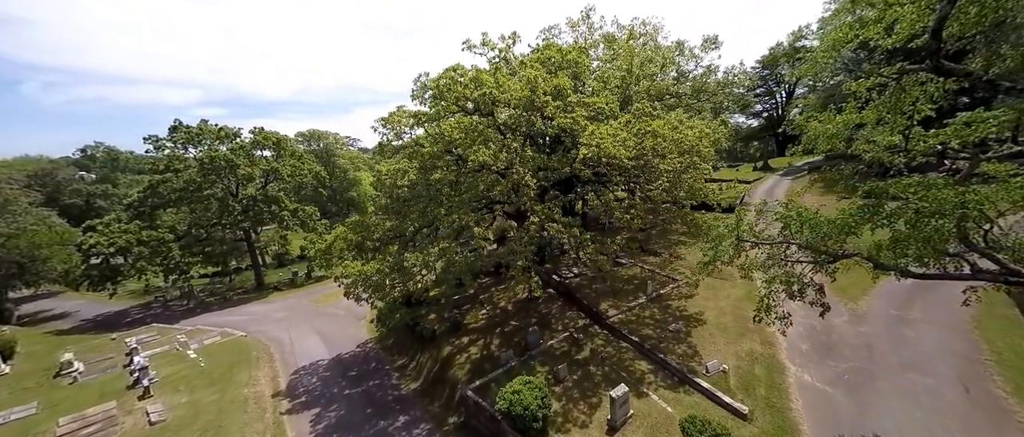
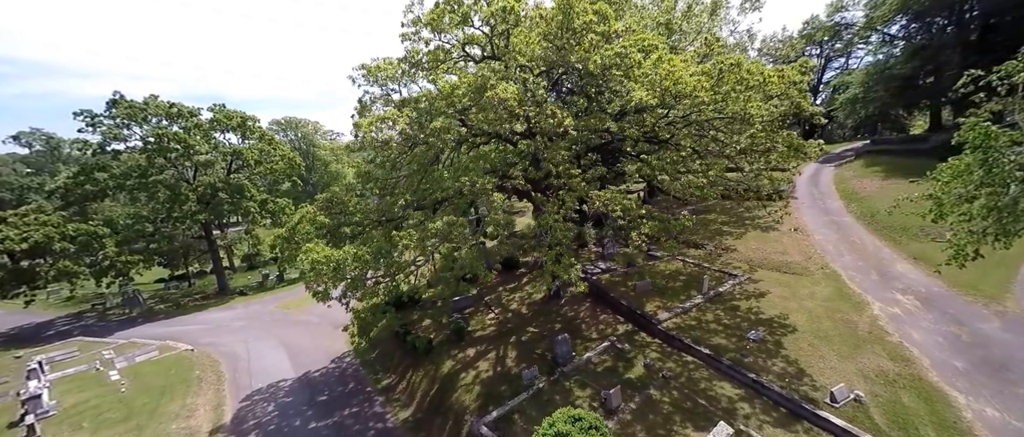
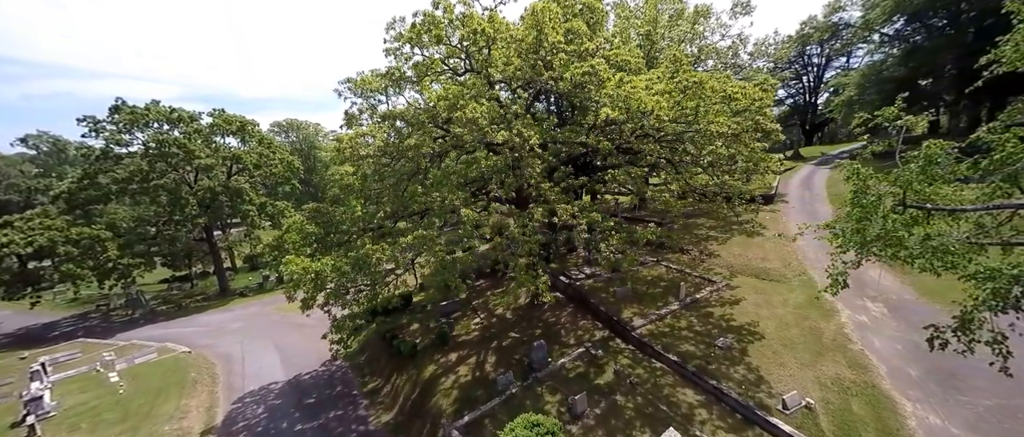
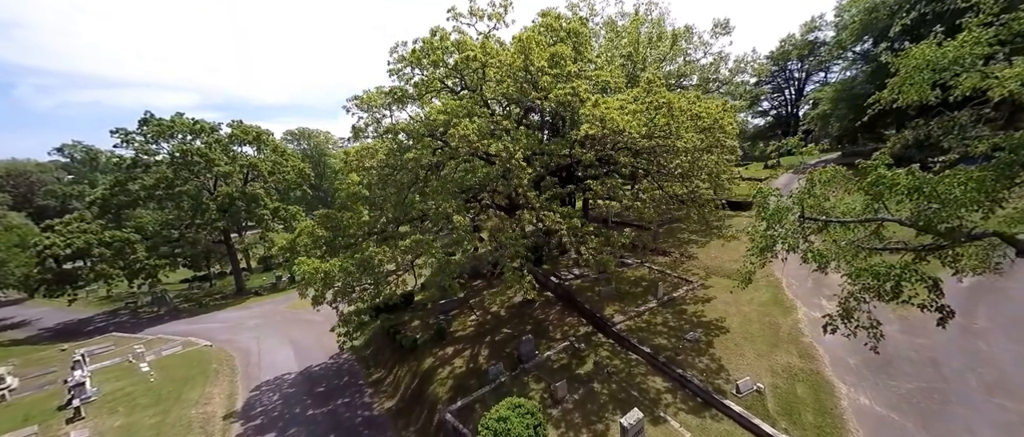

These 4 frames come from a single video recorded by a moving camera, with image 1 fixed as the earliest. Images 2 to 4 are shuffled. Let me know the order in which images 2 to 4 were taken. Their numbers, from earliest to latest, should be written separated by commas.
4, 3, 2
